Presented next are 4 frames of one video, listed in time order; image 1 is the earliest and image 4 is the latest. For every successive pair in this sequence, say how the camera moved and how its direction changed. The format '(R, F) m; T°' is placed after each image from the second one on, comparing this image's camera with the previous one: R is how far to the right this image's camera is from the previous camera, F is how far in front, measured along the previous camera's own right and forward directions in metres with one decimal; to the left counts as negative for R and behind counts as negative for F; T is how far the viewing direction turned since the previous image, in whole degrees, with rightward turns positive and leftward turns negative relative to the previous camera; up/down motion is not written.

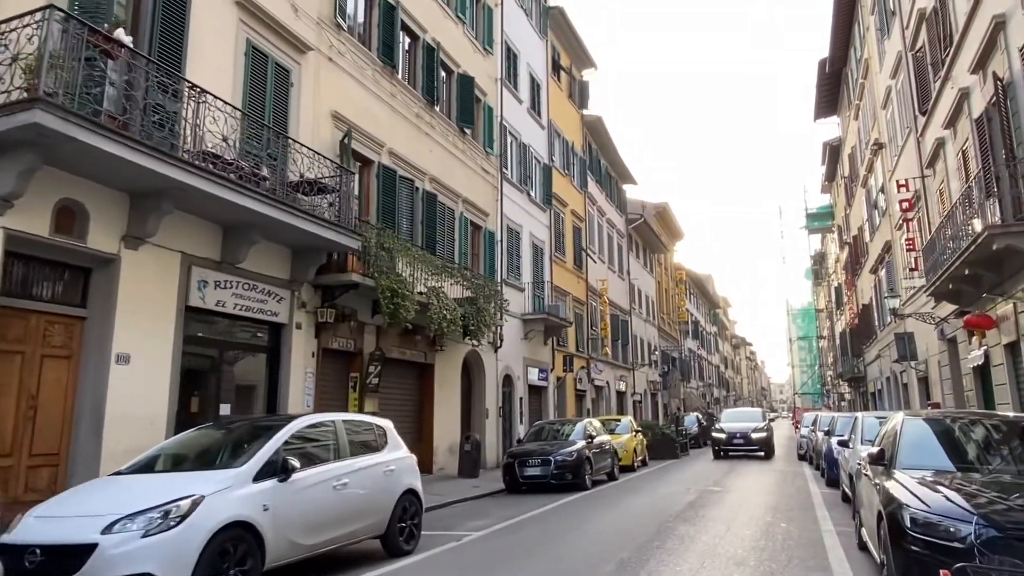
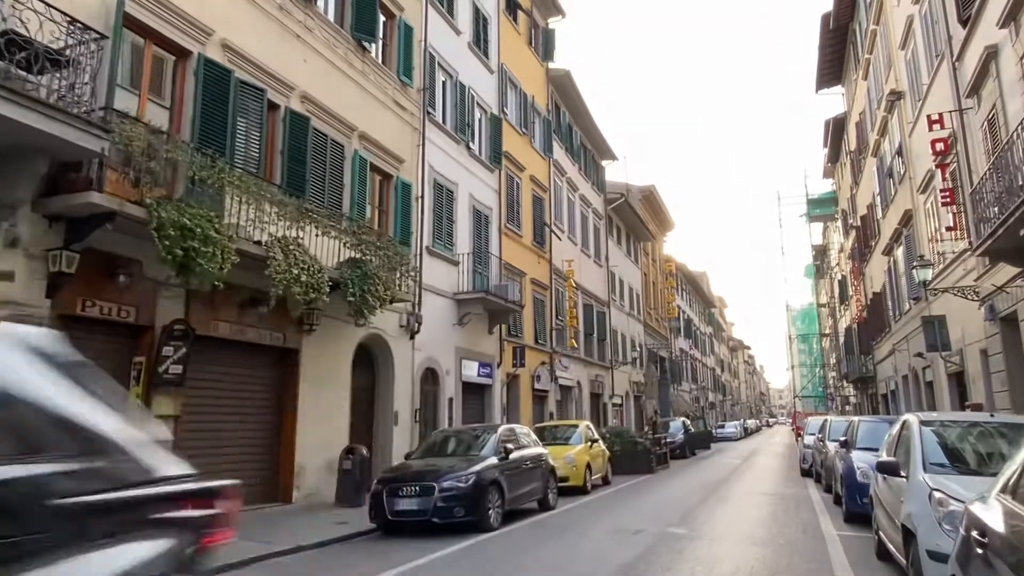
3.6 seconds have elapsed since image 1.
(+2.0, +4.7) m; 0°
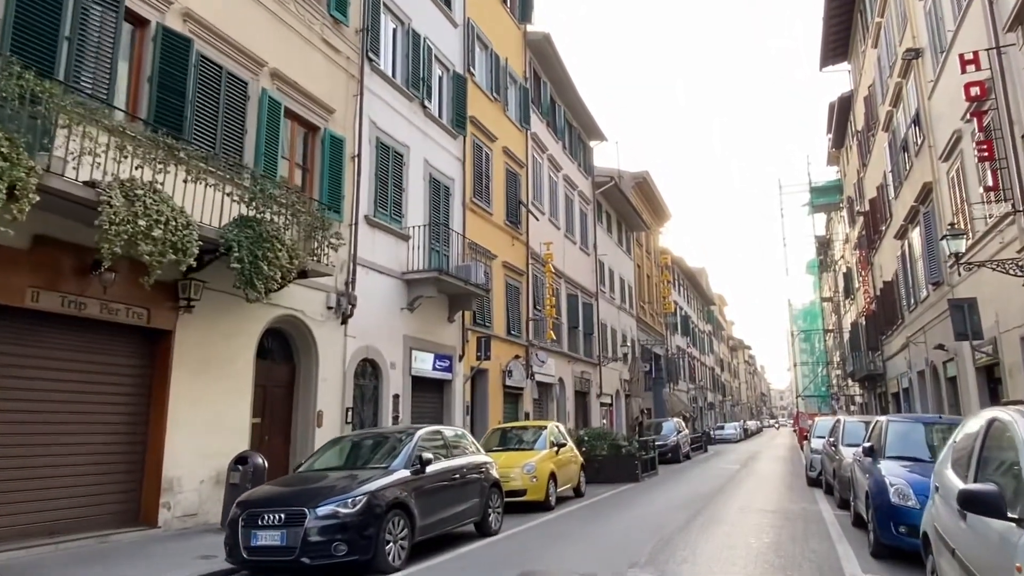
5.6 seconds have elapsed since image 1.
(+1.0, +2.6) m; 0°
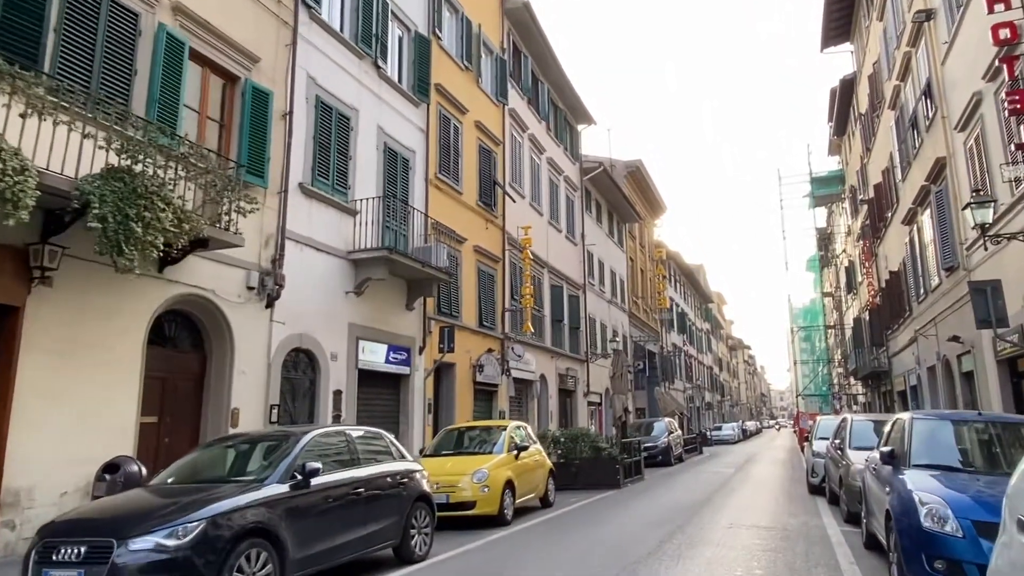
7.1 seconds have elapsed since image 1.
(+0.8, +1.9) m; 0°
